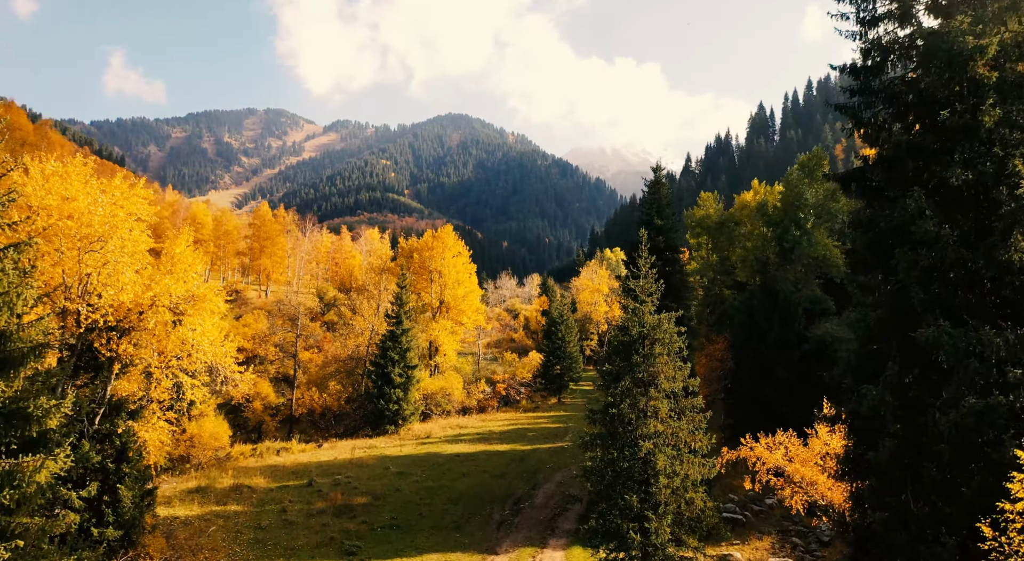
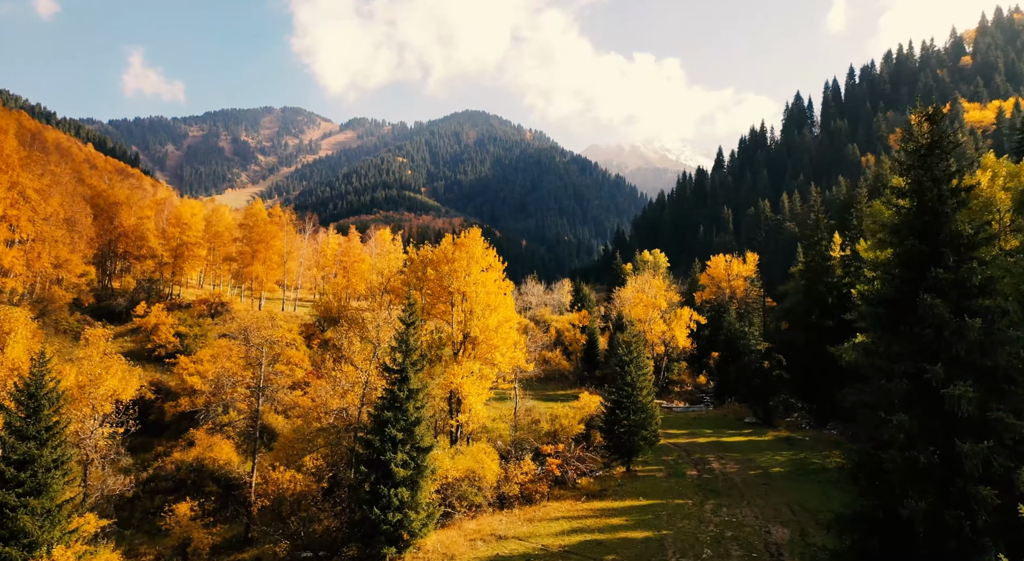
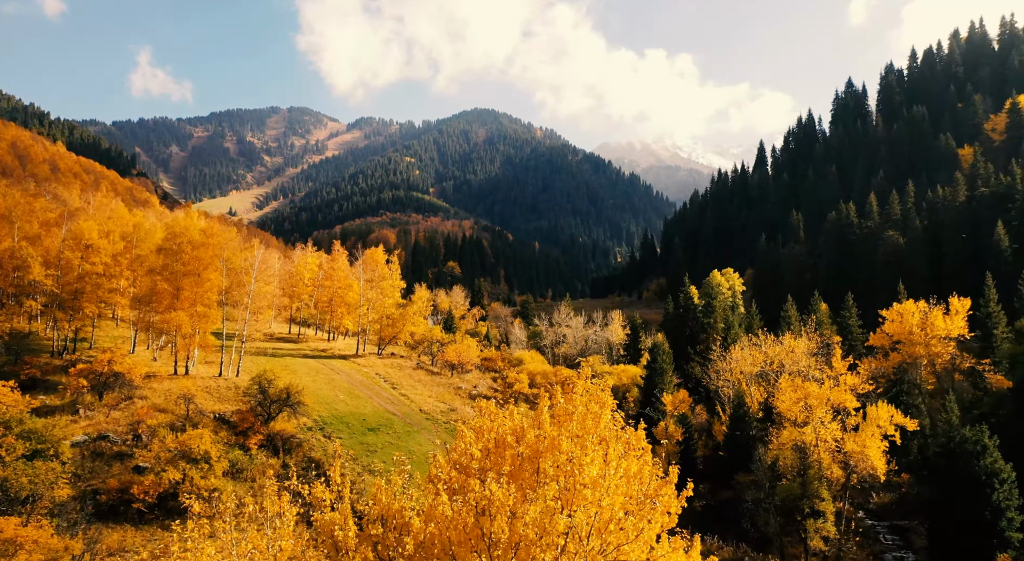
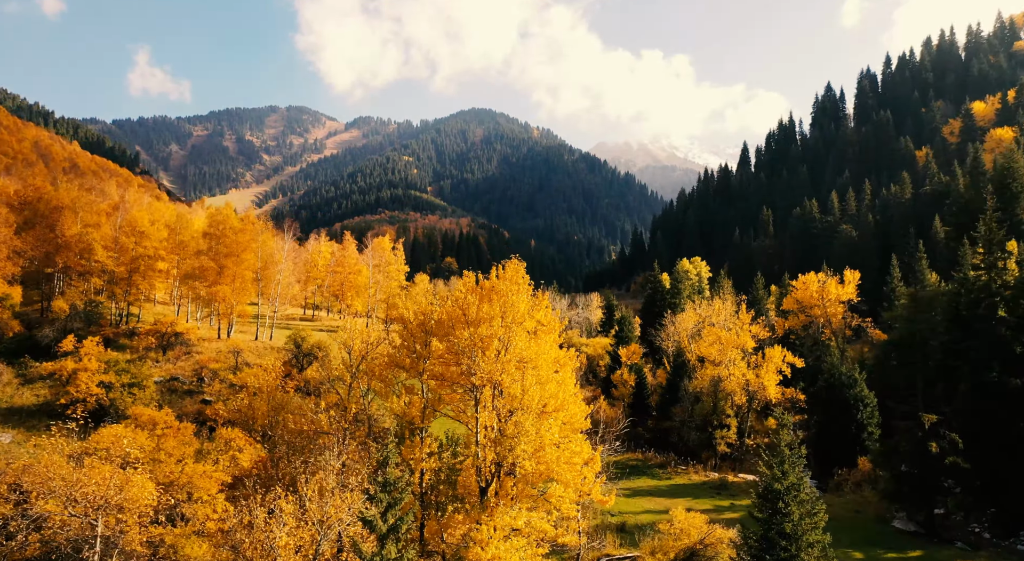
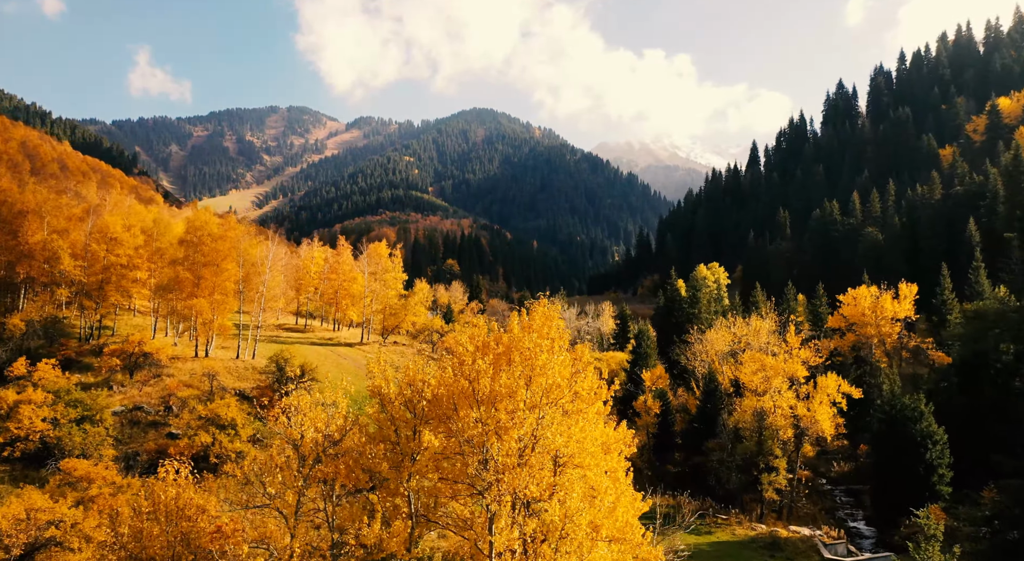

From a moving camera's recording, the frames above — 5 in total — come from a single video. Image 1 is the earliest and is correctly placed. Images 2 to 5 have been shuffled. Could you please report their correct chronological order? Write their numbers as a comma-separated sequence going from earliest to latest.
2, 4, 5, 3
